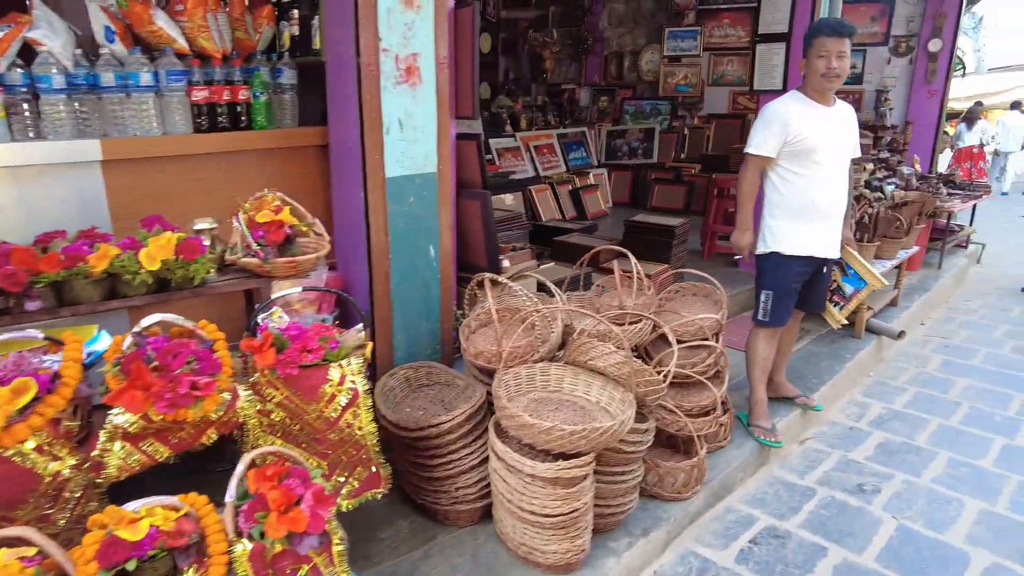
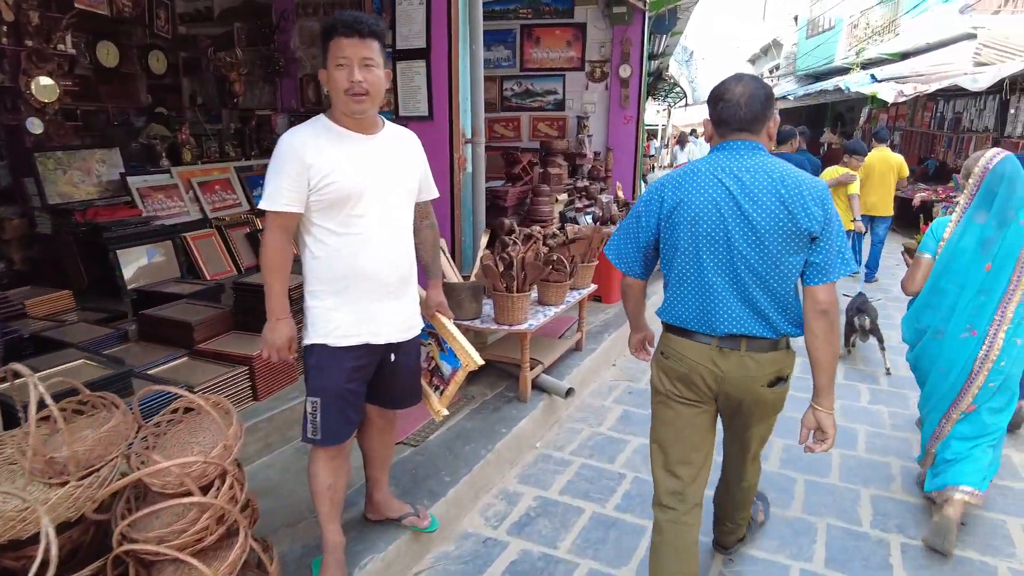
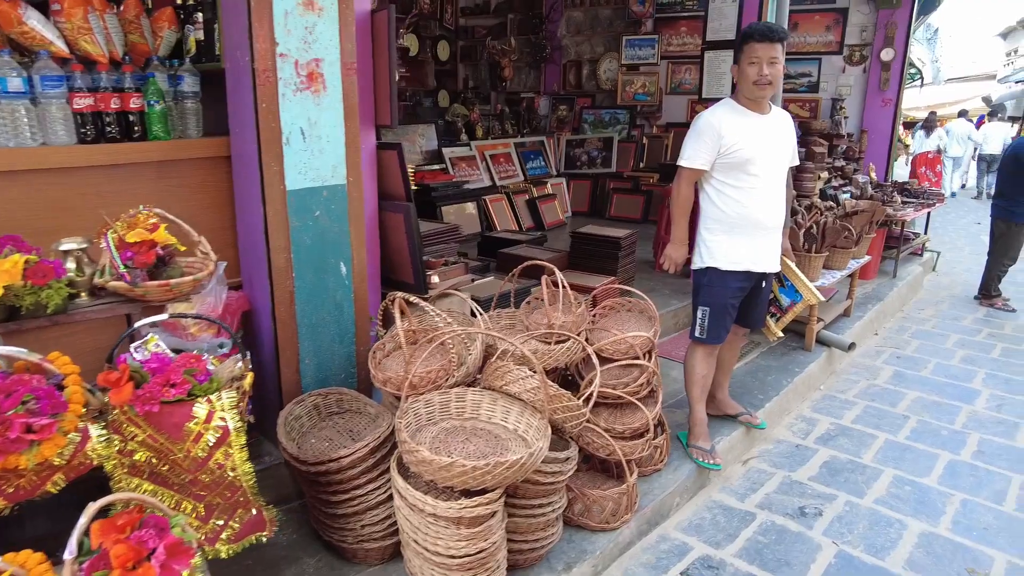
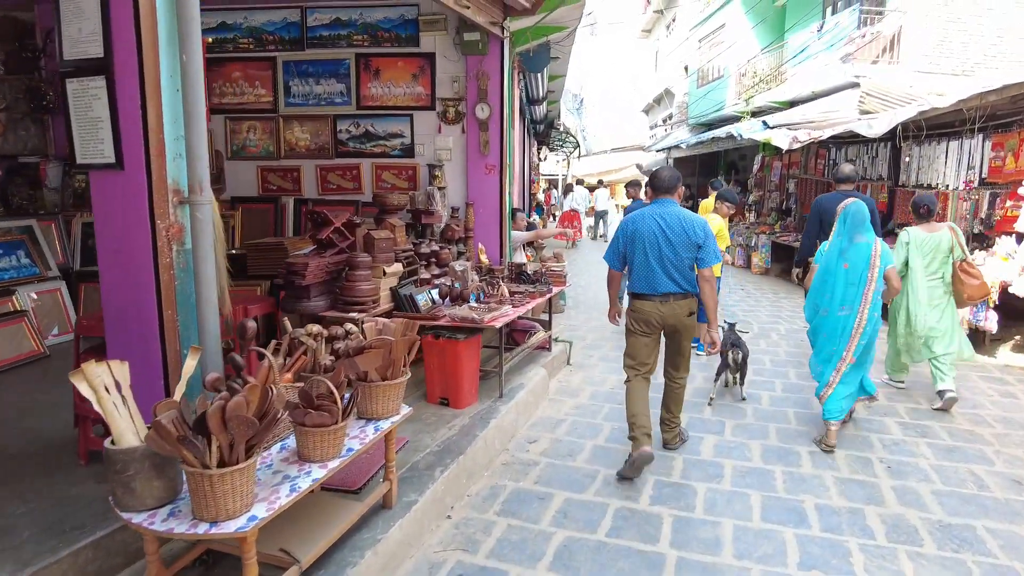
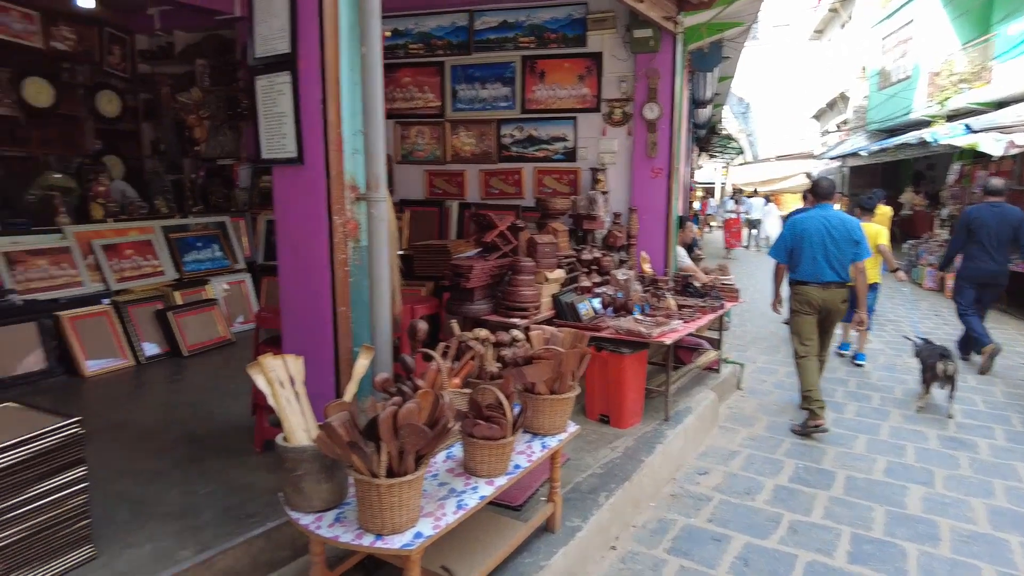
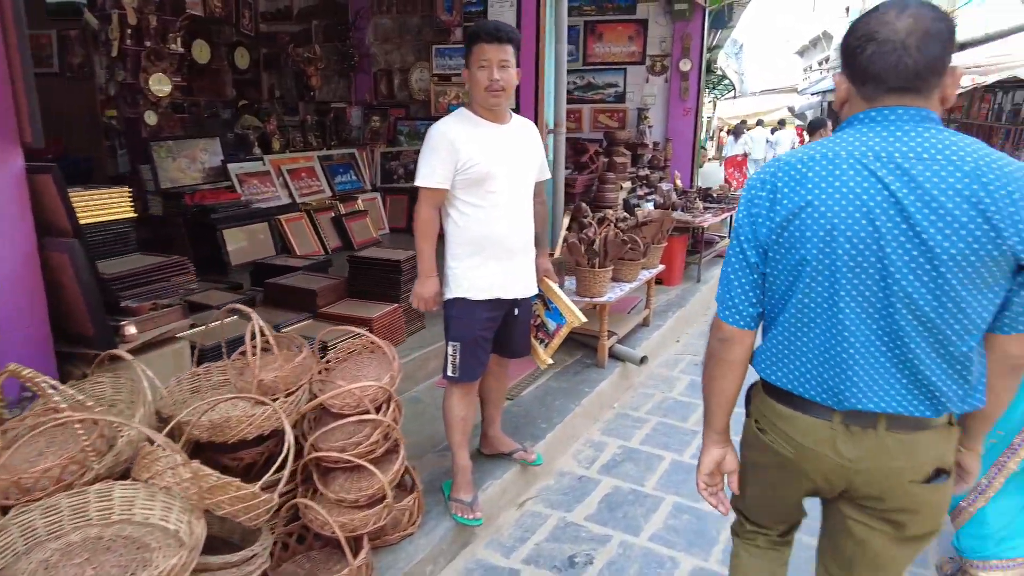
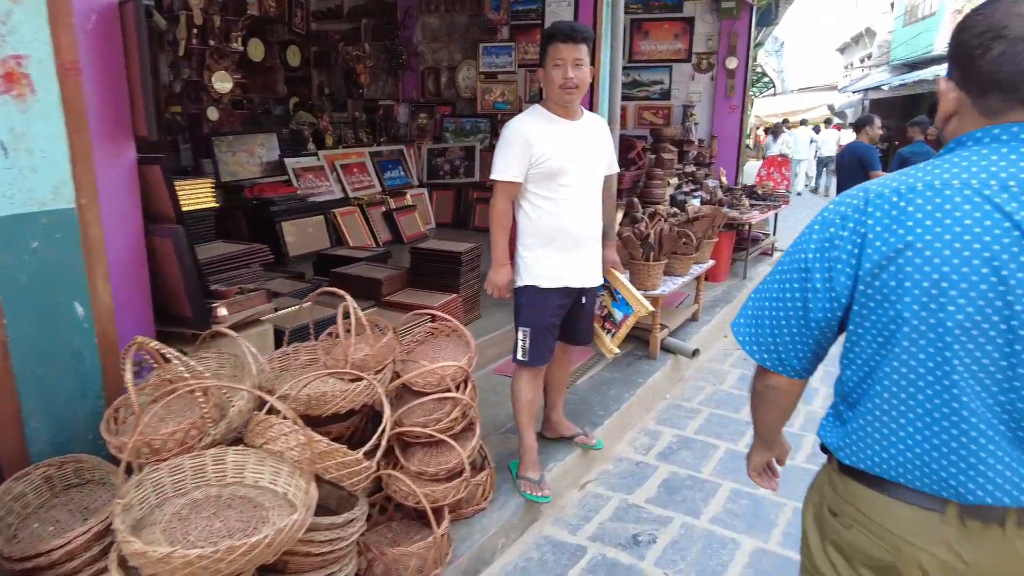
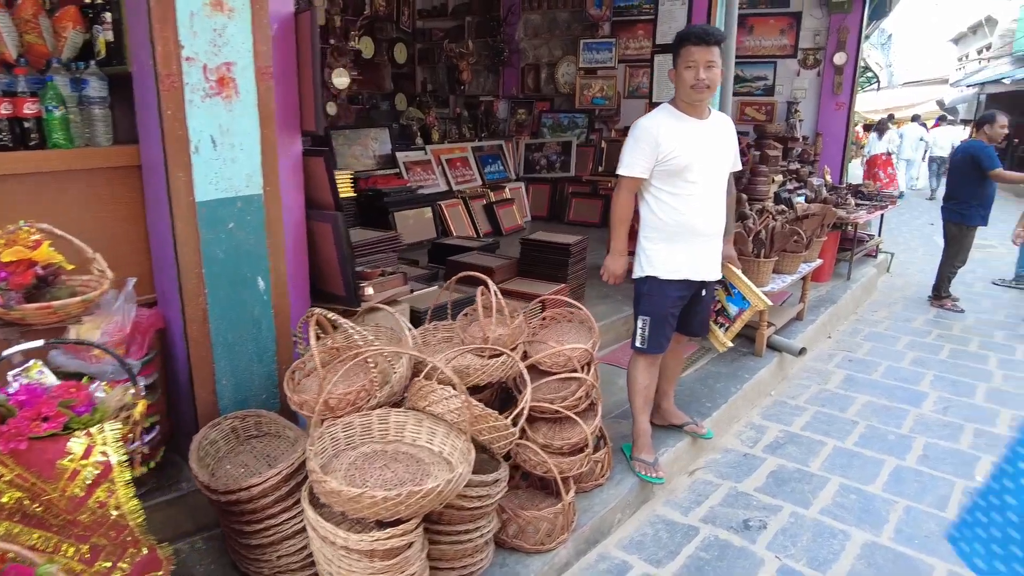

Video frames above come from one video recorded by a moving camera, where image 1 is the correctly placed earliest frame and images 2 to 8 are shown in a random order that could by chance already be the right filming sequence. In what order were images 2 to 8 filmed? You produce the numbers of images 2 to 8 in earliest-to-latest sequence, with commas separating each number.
3, 8, 7, 6, 2, 4, 5
